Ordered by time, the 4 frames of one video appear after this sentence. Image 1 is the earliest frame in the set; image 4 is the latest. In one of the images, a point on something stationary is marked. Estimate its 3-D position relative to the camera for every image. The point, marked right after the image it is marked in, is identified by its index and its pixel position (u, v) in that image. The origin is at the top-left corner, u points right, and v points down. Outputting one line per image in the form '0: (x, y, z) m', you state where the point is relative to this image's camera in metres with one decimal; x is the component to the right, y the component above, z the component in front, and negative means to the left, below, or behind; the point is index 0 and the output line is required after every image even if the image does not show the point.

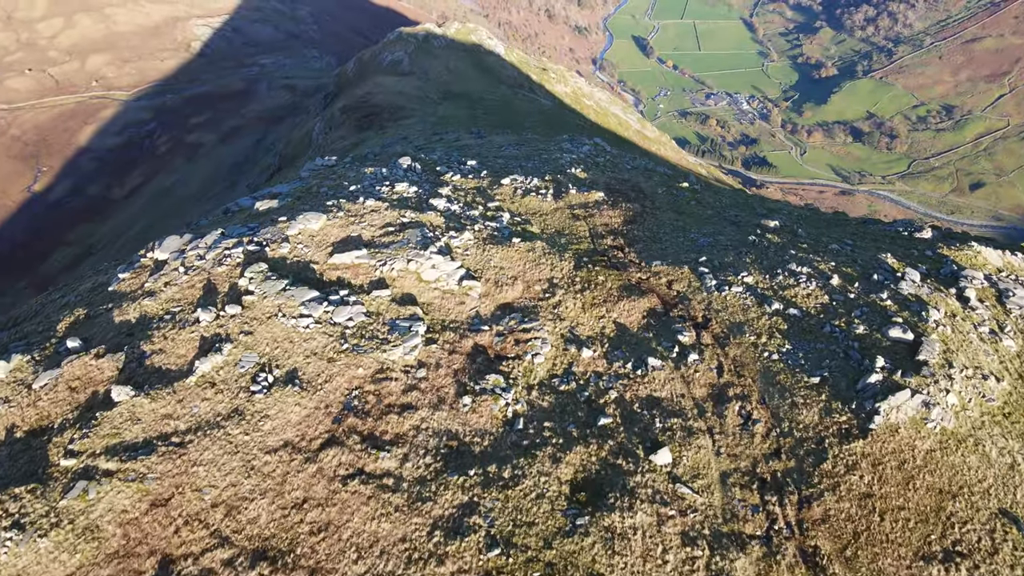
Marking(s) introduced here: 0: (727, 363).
0: (+4.4, -1.6, +15.8) m
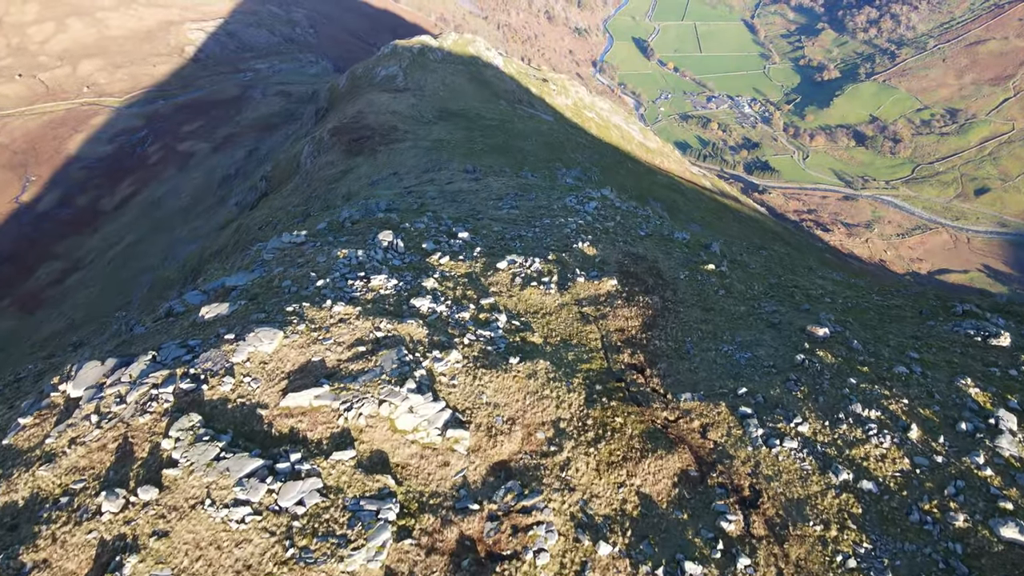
0: (+4.4, -4.5, +12.1) m
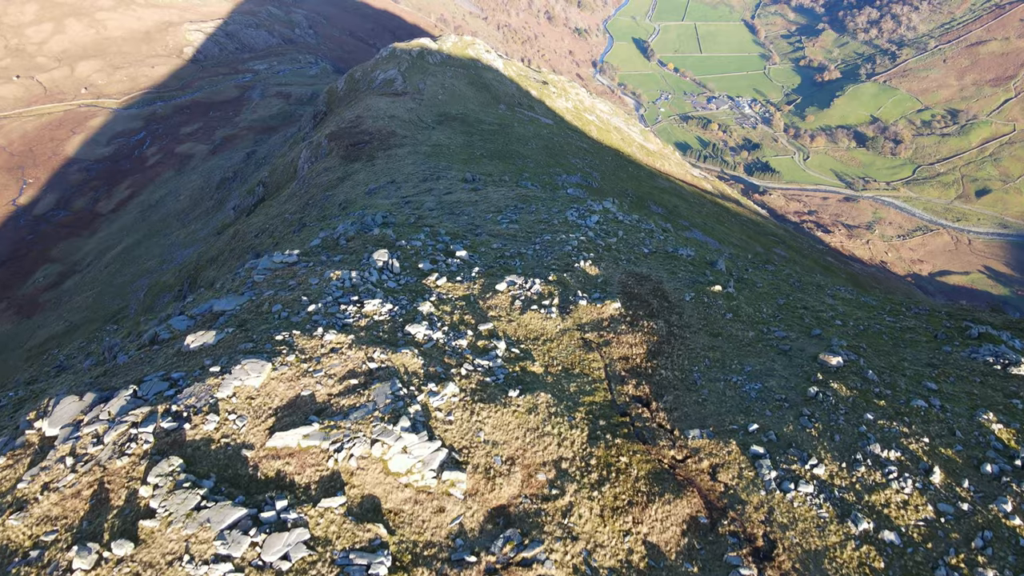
0: (+4.4, -5.1, +11.3) m
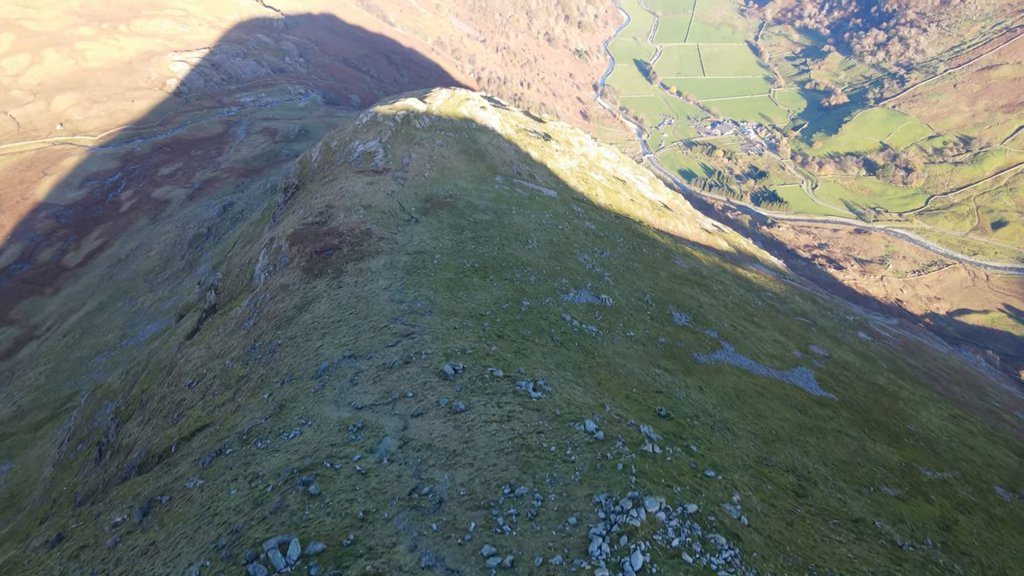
0: (+4.2, -14.1, 0.0) m
